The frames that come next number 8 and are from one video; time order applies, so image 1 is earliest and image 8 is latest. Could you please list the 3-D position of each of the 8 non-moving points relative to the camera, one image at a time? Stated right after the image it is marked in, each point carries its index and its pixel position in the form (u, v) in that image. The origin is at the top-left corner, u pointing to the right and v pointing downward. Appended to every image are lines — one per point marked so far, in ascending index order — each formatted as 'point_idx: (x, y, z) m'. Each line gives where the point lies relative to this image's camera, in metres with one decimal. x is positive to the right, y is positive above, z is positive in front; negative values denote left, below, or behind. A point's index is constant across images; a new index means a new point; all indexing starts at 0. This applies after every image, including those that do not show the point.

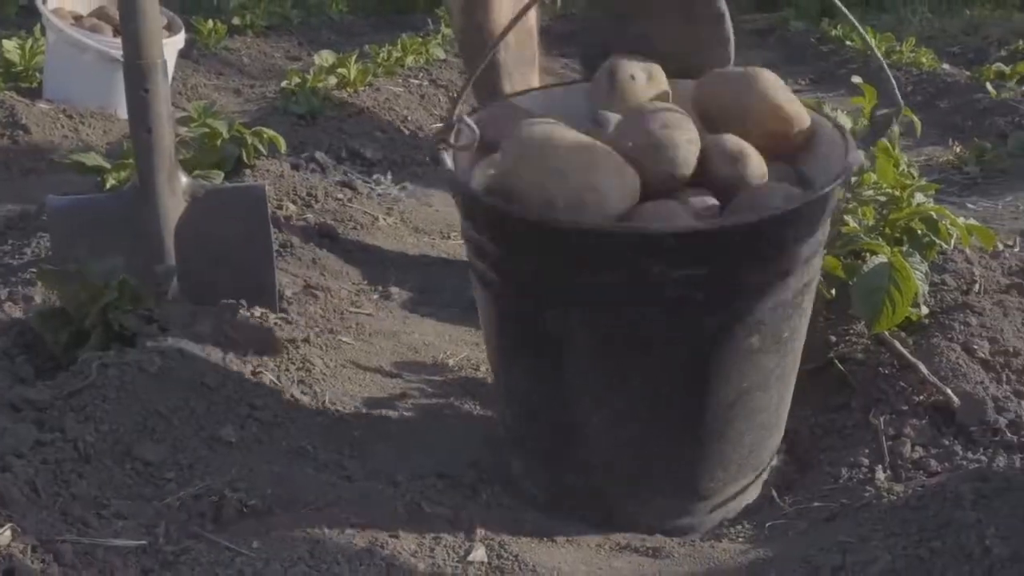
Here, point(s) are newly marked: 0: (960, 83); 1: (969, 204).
0: (+1.5, +0.7, +3.6) m
1: (+1.0, +0.2, +2.5) m
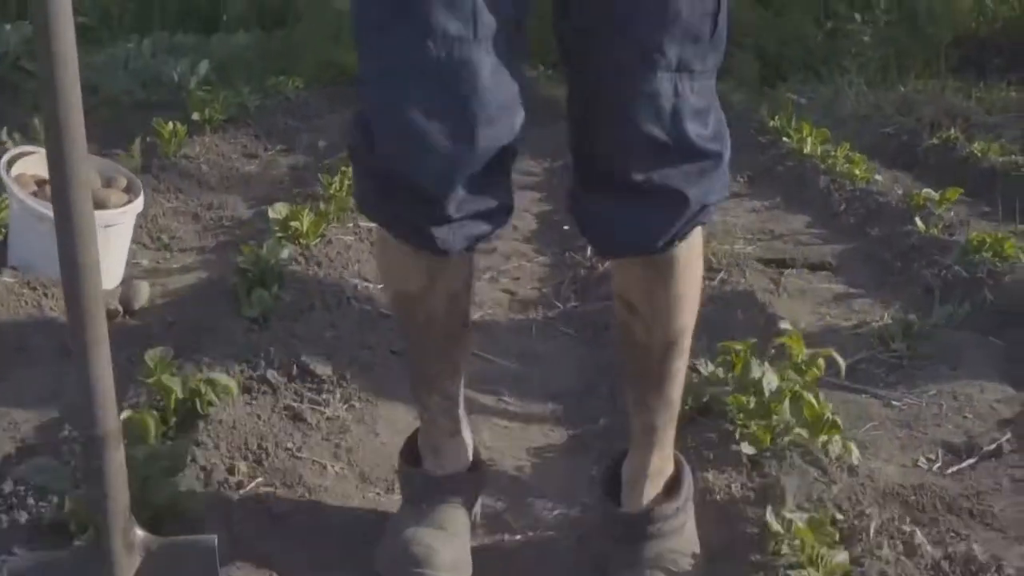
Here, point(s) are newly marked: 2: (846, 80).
0: (+1.3, +0.3, +3.7) m
1: (+0.9, -0.3, +2.6) m
2: (+1.8, +1.1, +5.8) m
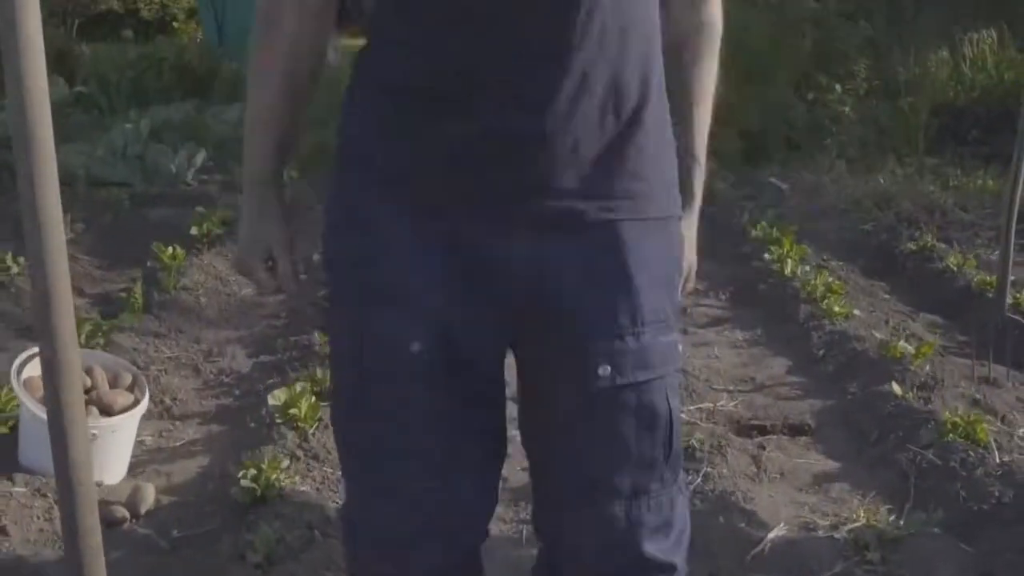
0: (+1.3, -0.3, +3.8) m
1: (+0.9, -0.9, +2.7) m
2: (+1.7, +0.7, +5.8) m
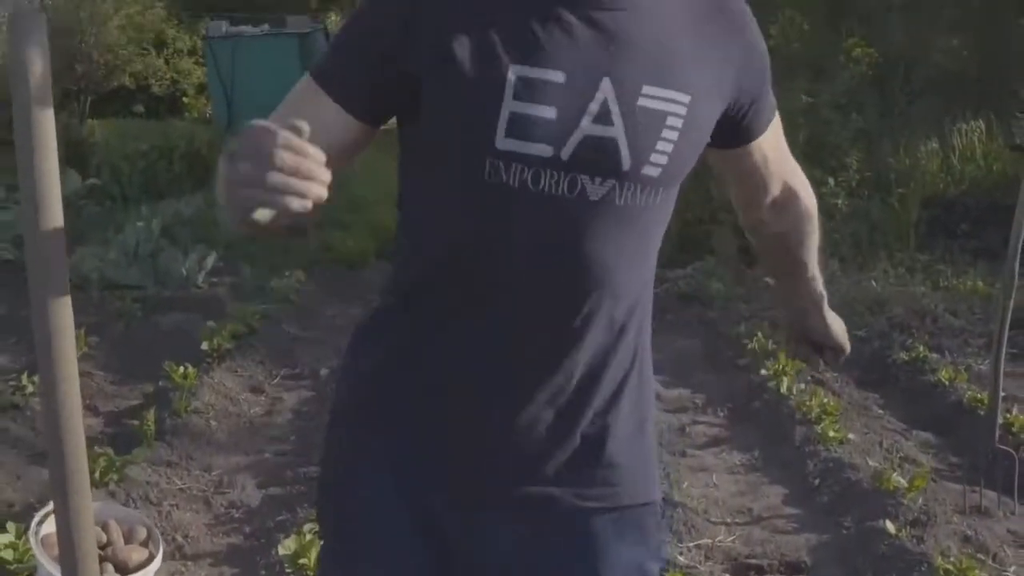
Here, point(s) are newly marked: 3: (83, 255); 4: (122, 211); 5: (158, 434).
0: (+1.3, -0.8, +3.9) m
1: (+0.9, -1.3, +2.8) m
2: (+1.7, +0.2, +6.0) m
3: (-2.3, +0.2, +5.8) m
4: (-2.4, +0.5, +6.5) m
5: (-1.4, -0.6, +4.4) m
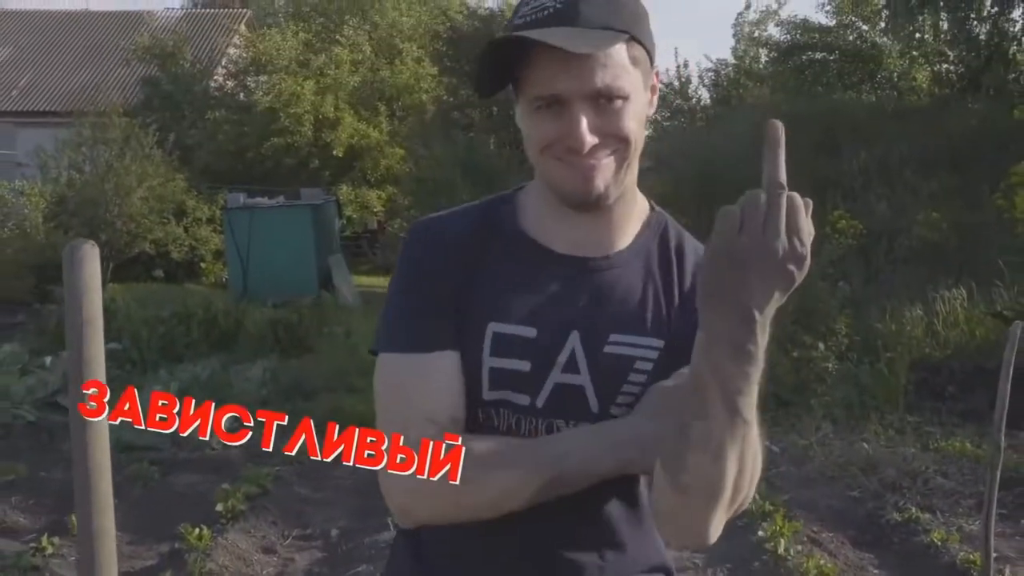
0: (+1.3, -1.4, +4.0) m
1: (+1.0, -1.8, +2.8) m
2: (+1.8, -0.8, +6.2) m
3: (-2.3, -0.7, +6.0) m
4: (-2.3, -0.5, +6.8) m
5: (-1.4, -1.3, +4.5) m
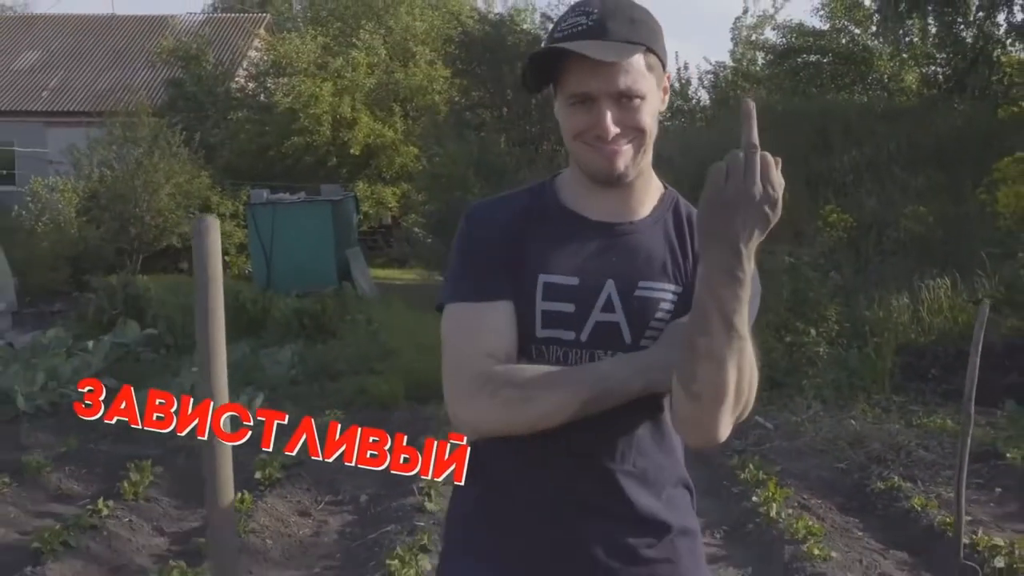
0: (+1.4, -1.3, +4.5) m
1: (+1.0, -1.7, +3.3) m
2: (+1.8, -0.7, +6.6) m
3: (-2.2, -0.7, +6.5) m
4: (-2.3, -0.5, +7.2) m
5: (-1.3, -1.2, +4.9) m
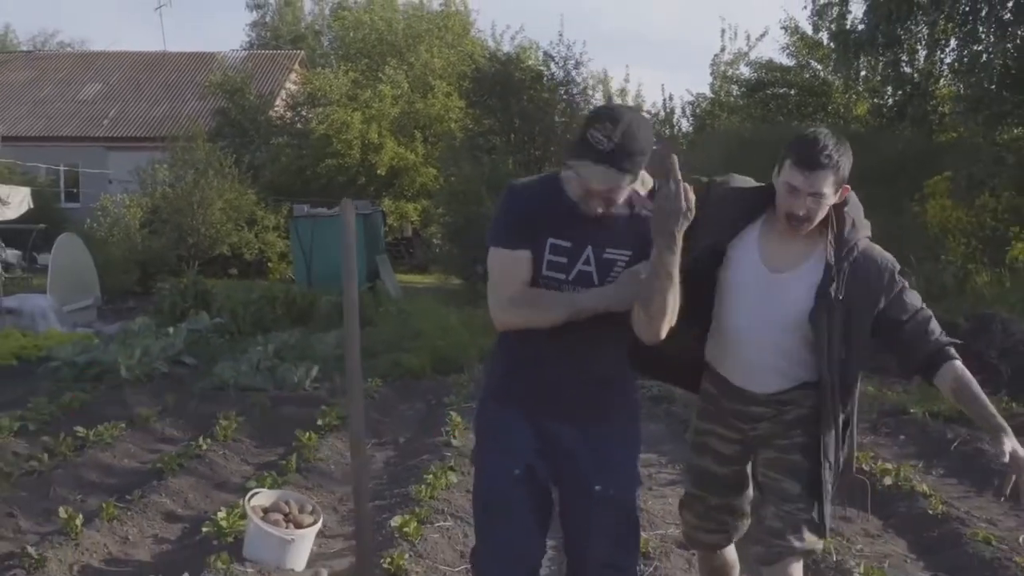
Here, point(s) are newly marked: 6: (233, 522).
0: (+1.4, -1.2, +6.0) m
1: (+1.0, -1.6, +4.8) m
2: (+1.9, -0.6, +8.1) m
3: (-2.2, -0.6, +8.0) m
4: (-2.2, -0.4, +8.8) m
5: (-1.3, -1.1, +6.4) m
6: (-1.4, -1.2, +5.2) m
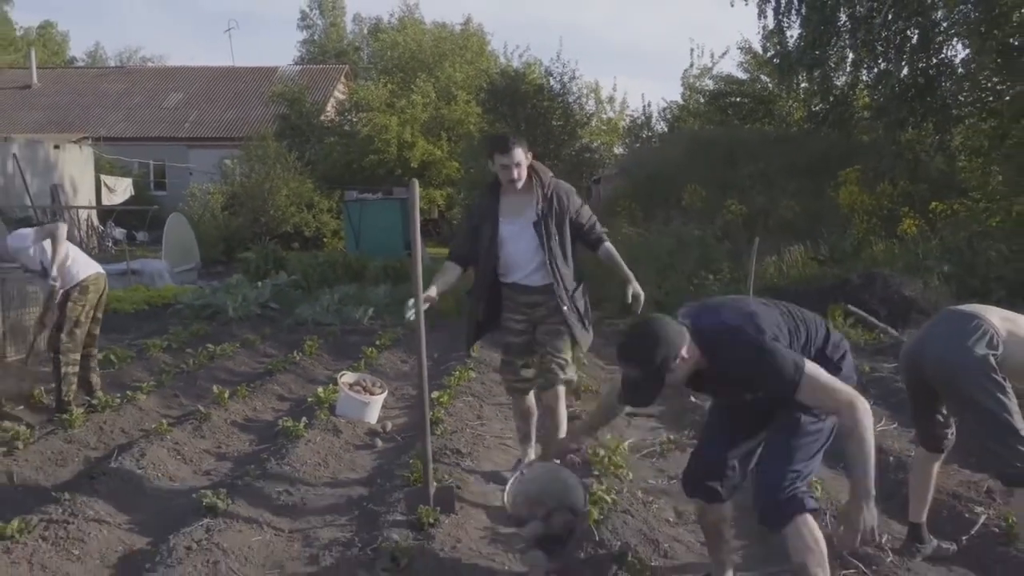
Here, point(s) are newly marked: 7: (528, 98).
0: (+1.4, -0.8, +8.8) m
1: (+1.0, -1.2, +7.6) m
2: (+1.9, -0.3, +10.9) m
3: (-2.2, -0.2, +10.8) m
4: (-2.2, -0.1, +11.6) m
5: (-1.3, -0.8, +9.3) m
6: (-1.4, -0.8, +8.0) m
7: (+0.2, +2.8, +15.5) m
